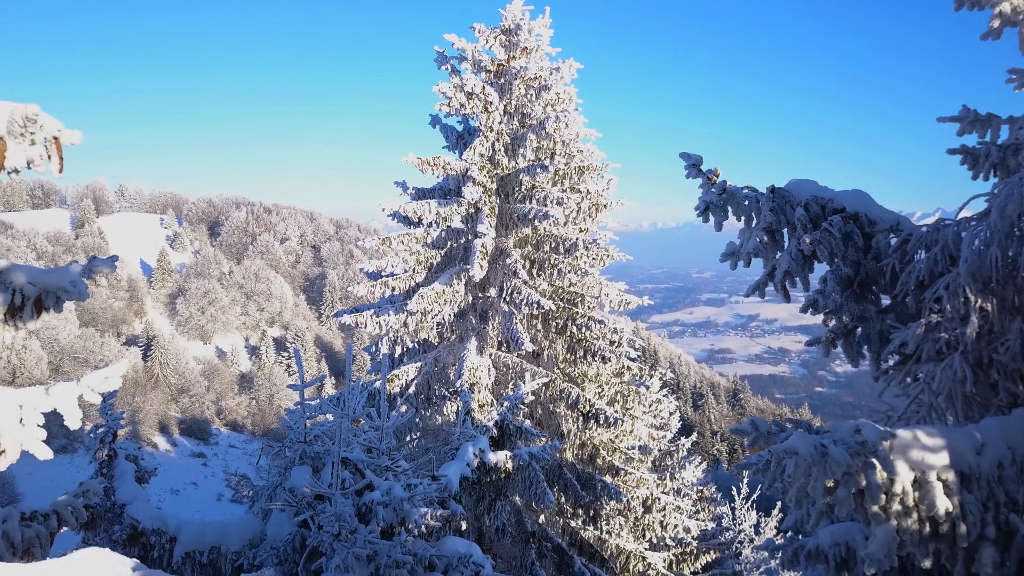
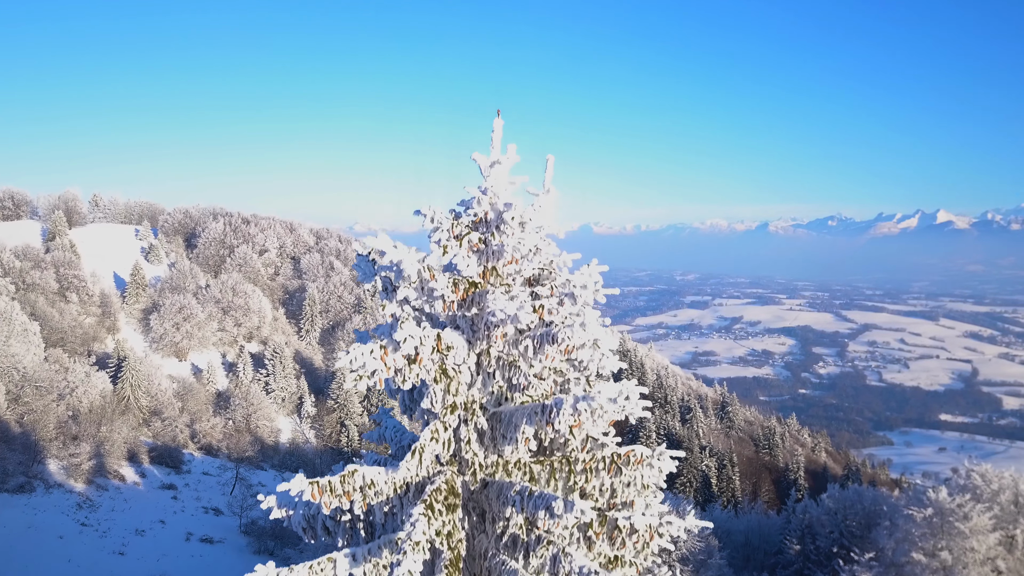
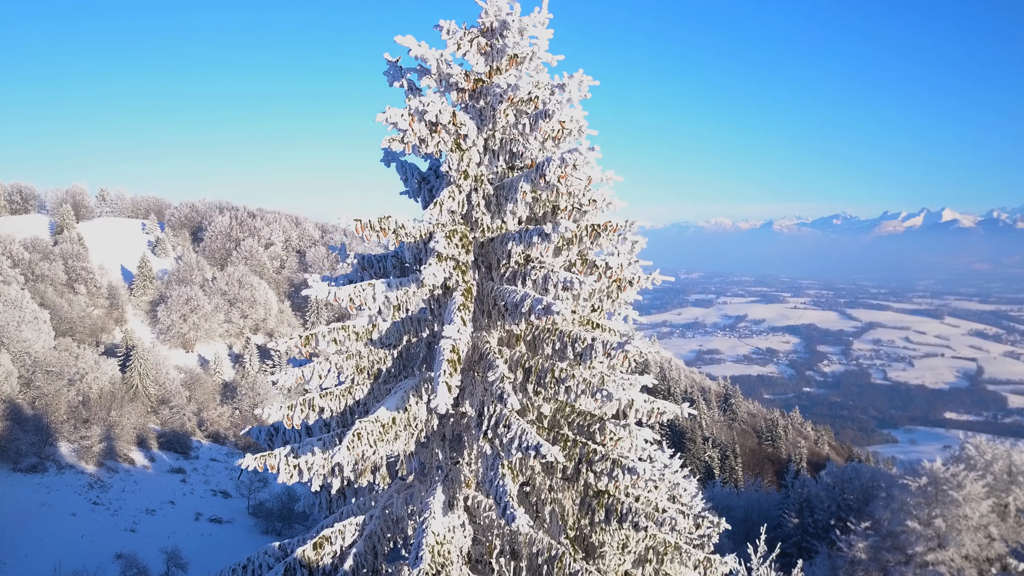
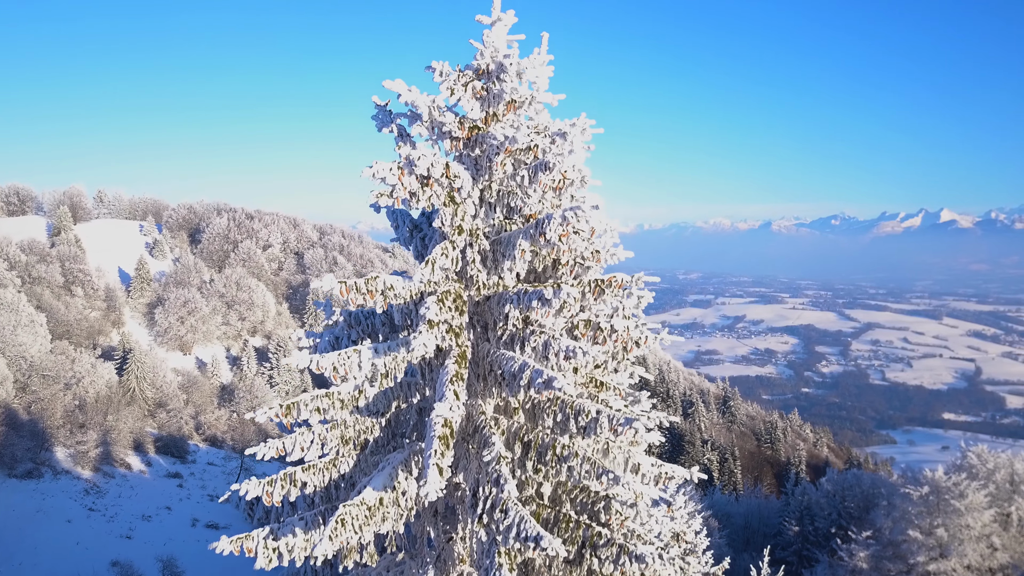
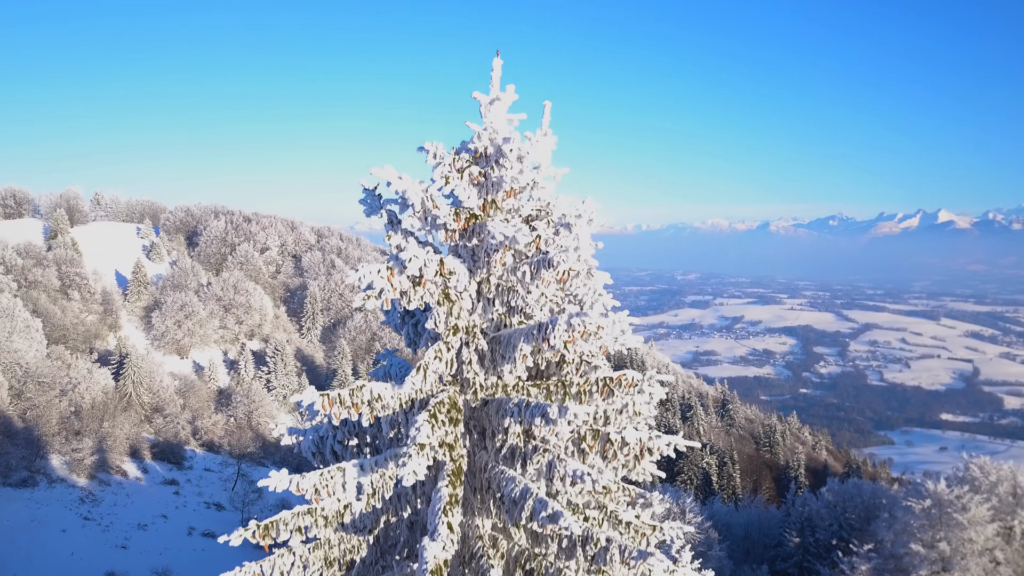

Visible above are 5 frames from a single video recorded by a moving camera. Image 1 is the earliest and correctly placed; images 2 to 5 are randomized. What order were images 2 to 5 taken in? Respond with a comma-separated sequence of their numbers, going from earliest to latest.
3, 4, 5, 2
